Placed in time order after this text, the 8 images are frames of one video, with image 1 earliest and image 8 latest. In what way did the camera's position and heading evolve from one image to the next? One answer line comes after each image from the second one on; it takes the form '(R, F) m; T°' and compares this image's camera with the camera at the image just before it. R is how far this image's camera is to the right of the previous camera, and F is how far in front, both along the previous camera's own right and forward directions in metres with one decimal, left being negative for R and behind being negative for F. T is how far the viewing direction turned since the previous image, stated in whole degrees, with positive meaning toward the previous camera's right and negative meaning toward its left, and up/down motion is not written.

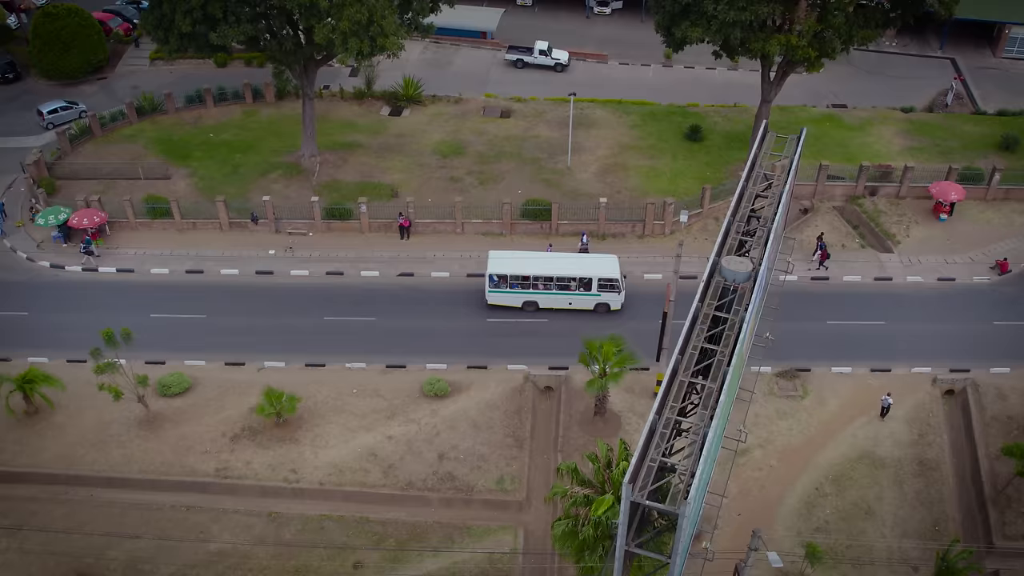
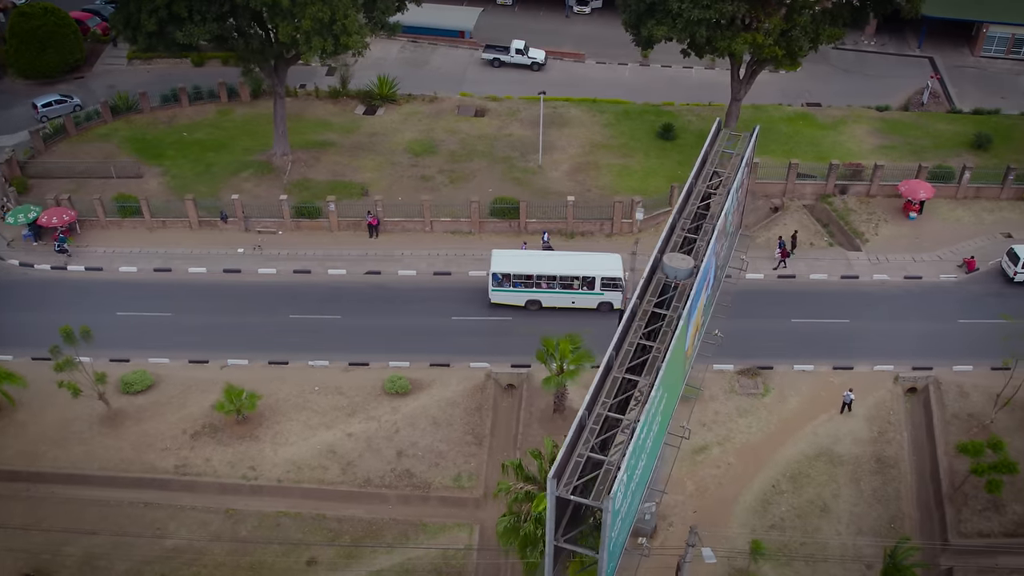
(+1.8, -0.1) m; 0°
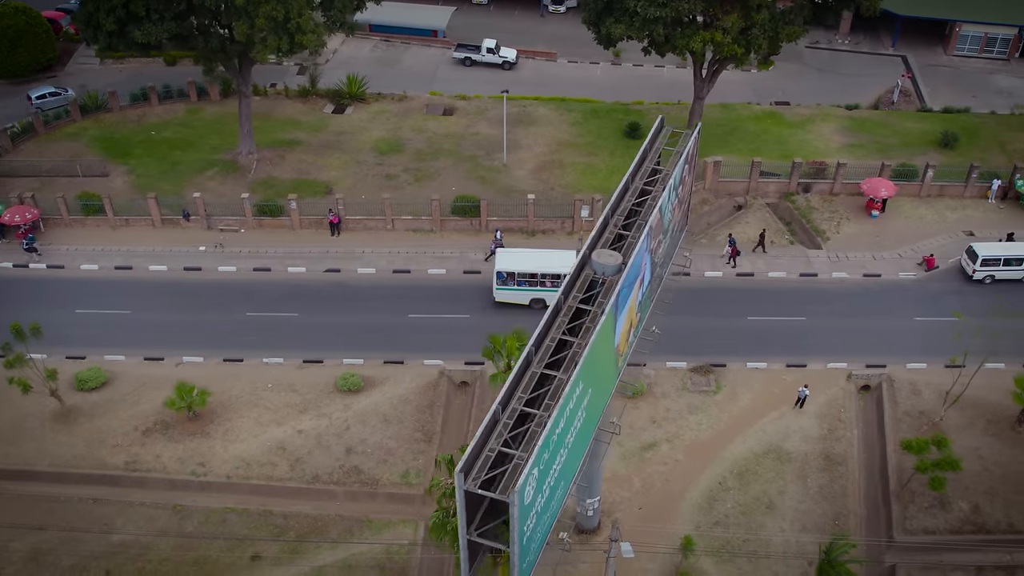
(+2.2, -0.1) m; 0°
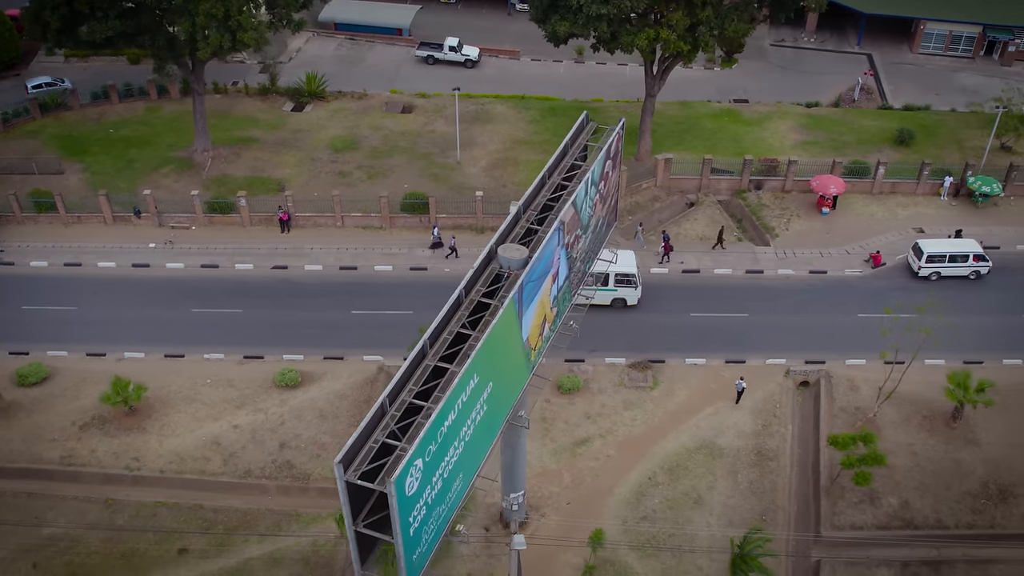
(+2.9, -0.1) m; 0°
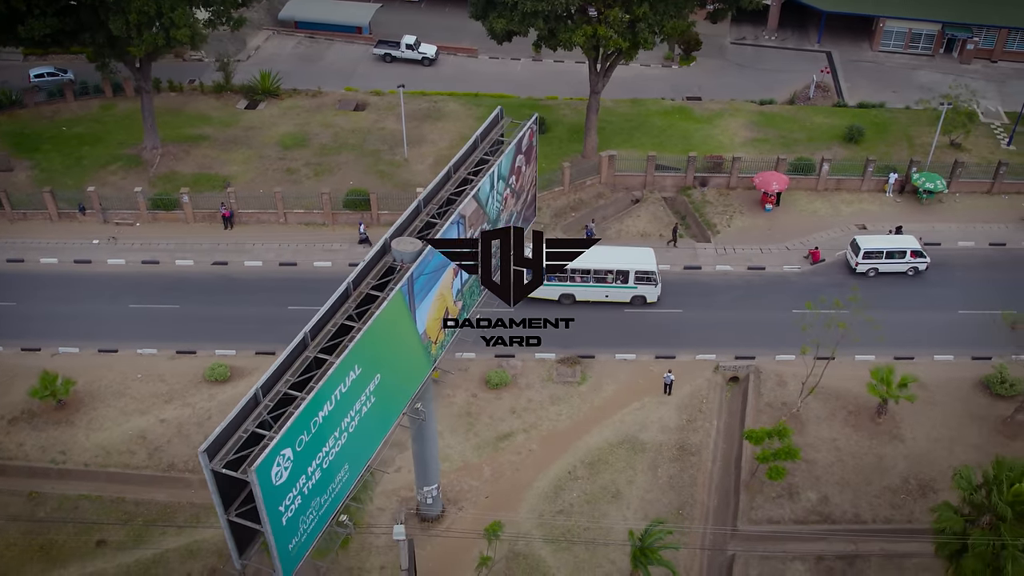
(+3.3, -0.1) m; 0°
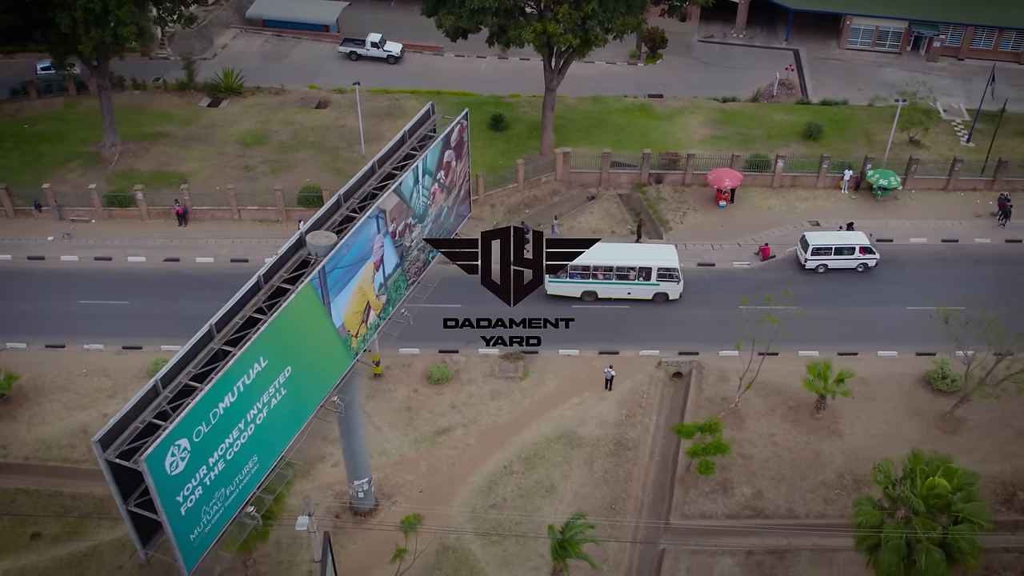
(+2.7, -0.1) m; 0°
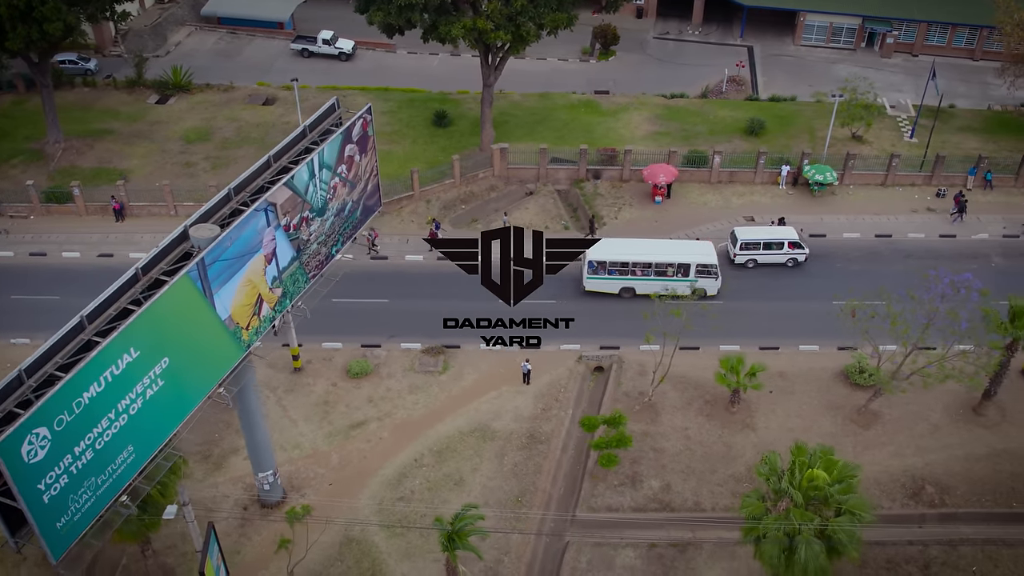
(+3.7, -0.1) m; 0°
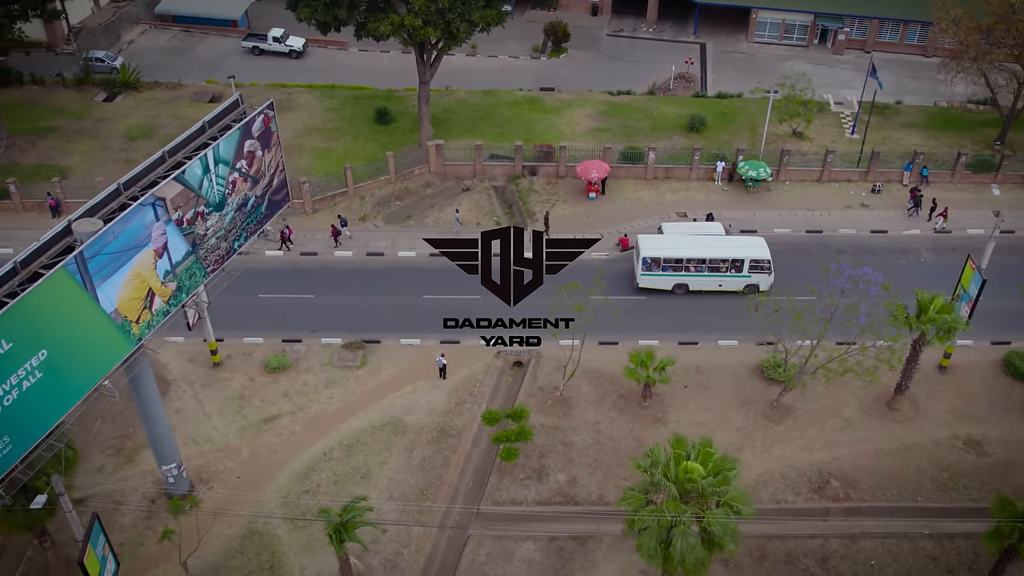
(+3.8, -0.2) m; 0°
